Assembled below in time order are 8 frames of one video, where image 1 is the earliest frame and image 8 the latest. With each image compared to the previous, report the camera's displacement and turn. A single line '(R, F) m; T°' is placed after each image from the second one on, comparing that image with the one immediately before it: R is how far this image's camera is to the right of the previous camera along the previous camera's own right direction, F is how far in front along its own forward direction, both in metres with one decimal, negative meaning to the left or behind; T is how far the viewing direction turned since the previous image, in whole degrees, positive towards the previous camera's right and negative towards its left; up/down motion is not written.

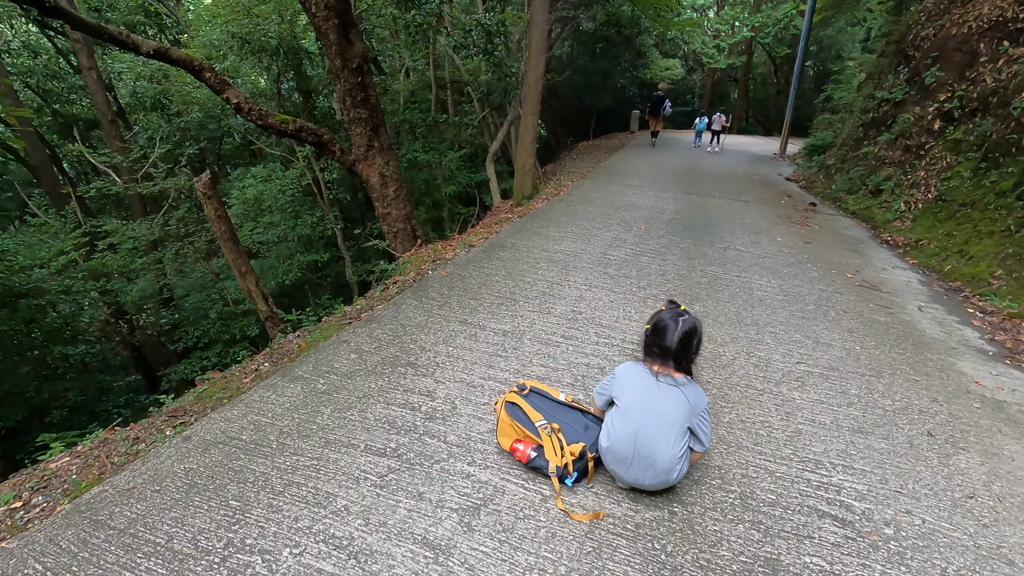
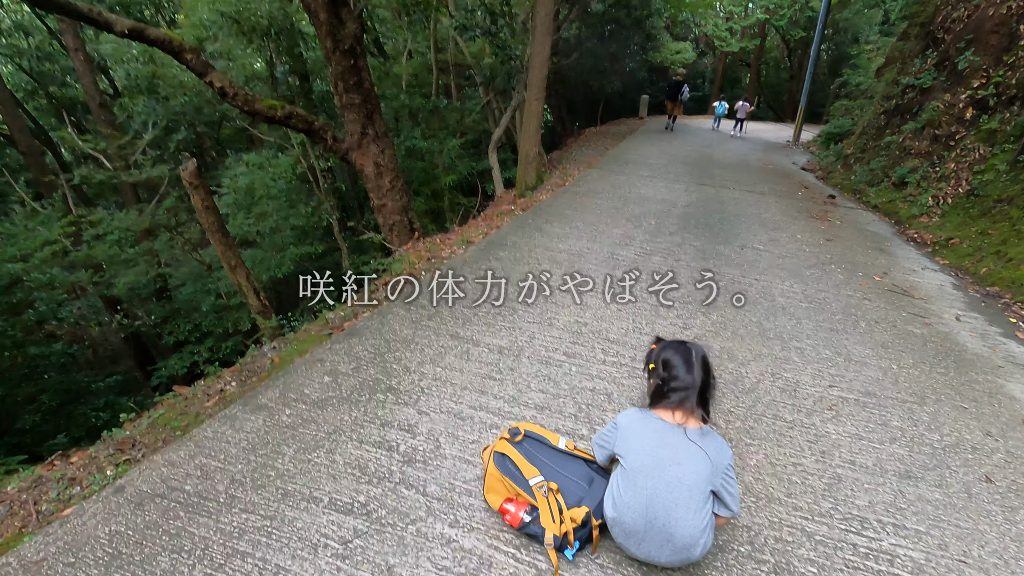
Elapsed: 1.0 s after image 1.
(0.0, +0.3) m; -1°
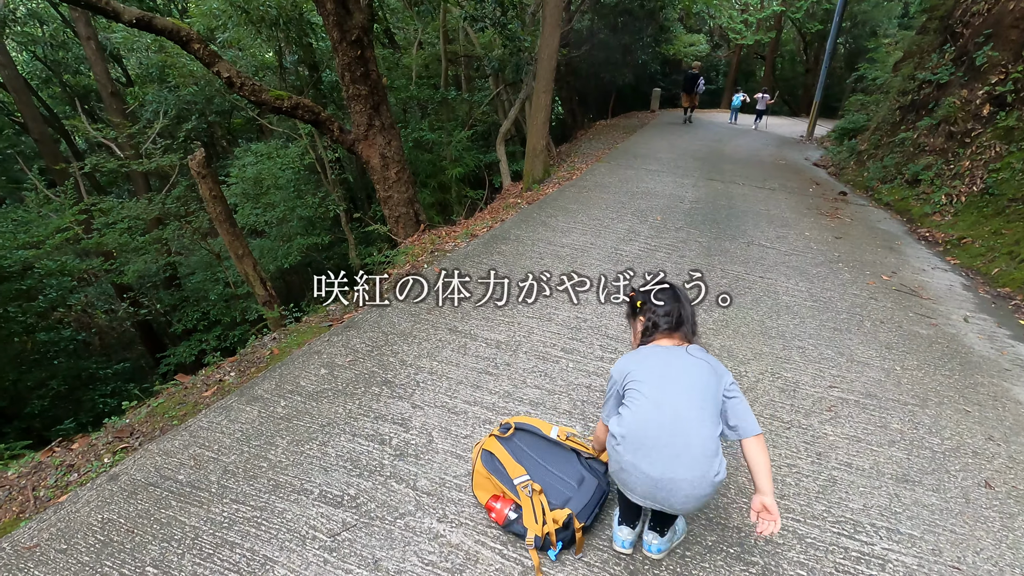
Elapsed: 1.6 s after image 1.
(+0.1, 0.0) m; -1°
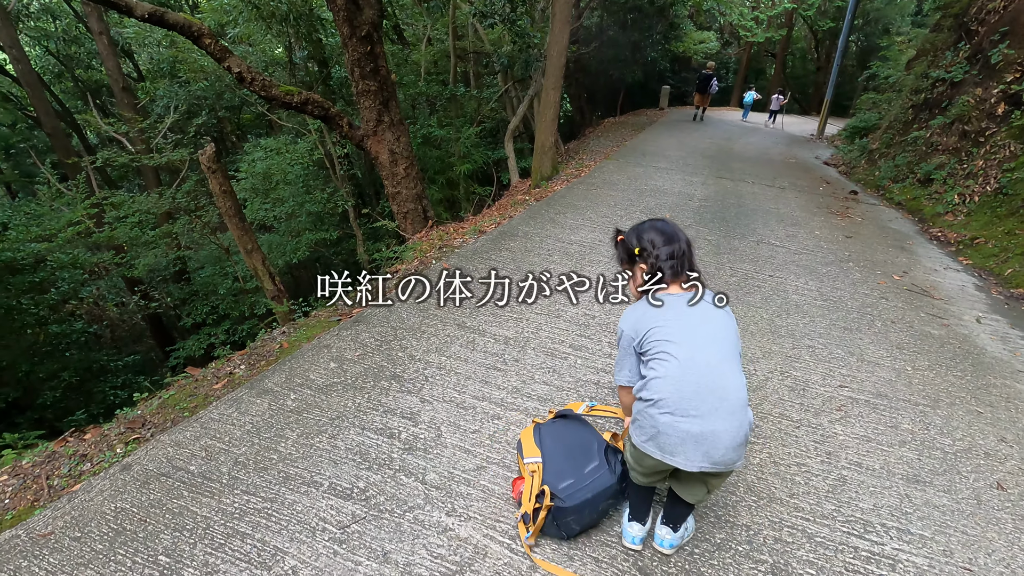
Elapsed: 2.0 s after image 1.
(0.0, 0.0) m; -1°
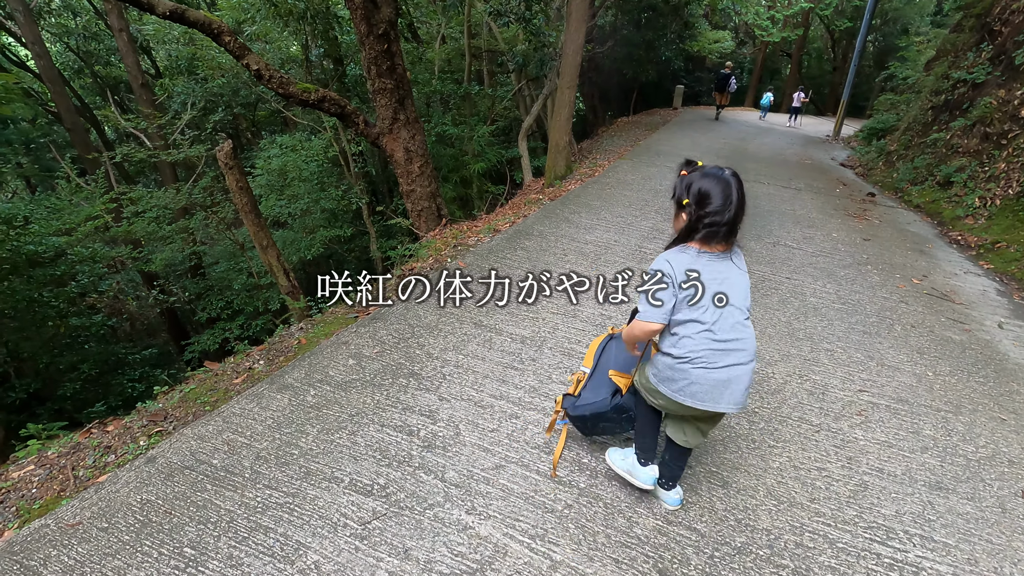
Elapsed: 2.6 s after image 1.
(0.0, 0.0) m; -1°
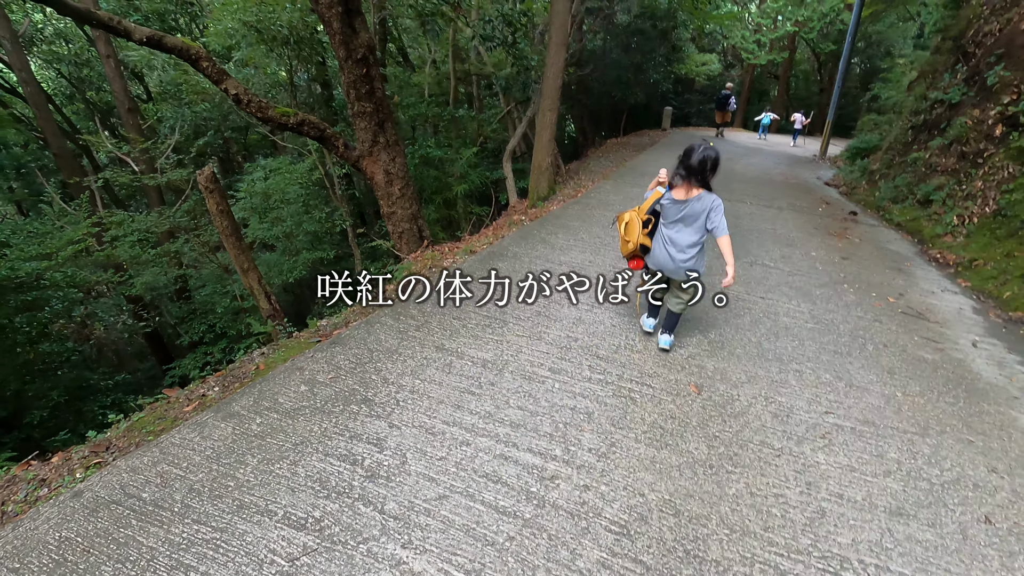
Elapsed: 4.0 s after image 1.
(+0.2, 0.0) m; 0°
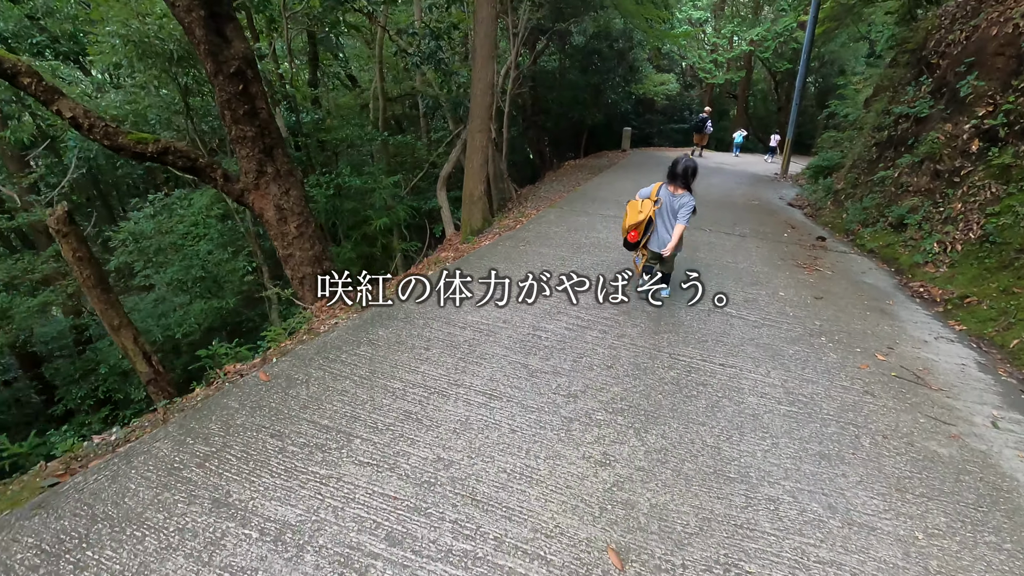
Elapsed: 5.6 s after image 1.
(+0.5, +0.9) m; +3°
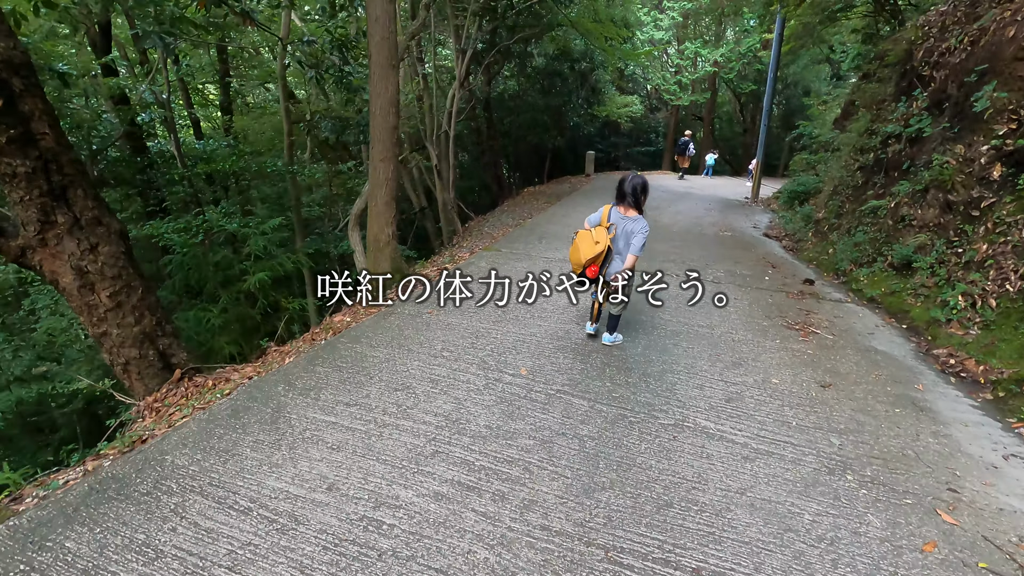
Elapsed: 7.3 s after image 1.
(+0.5, +1.3) m; +3°
